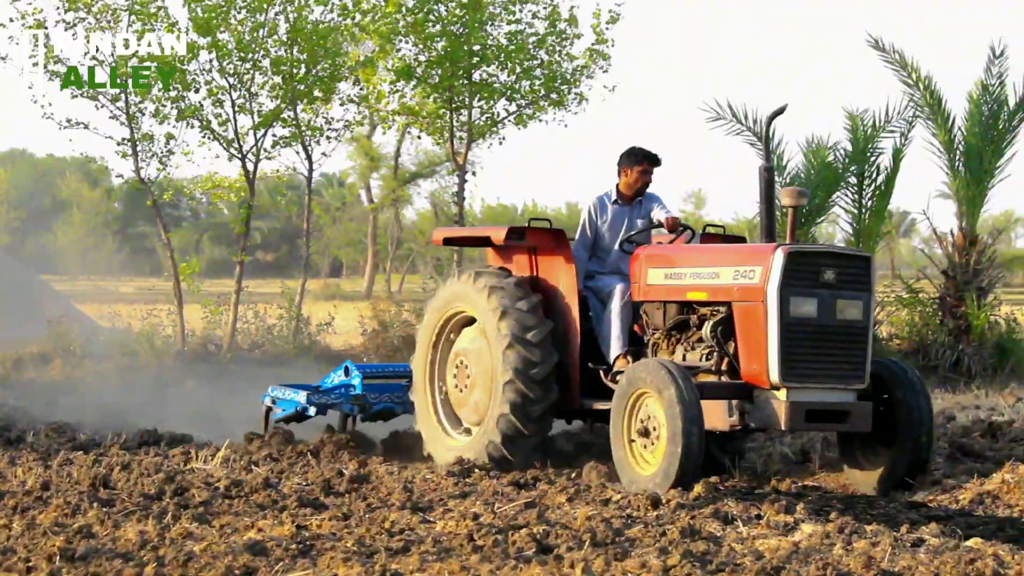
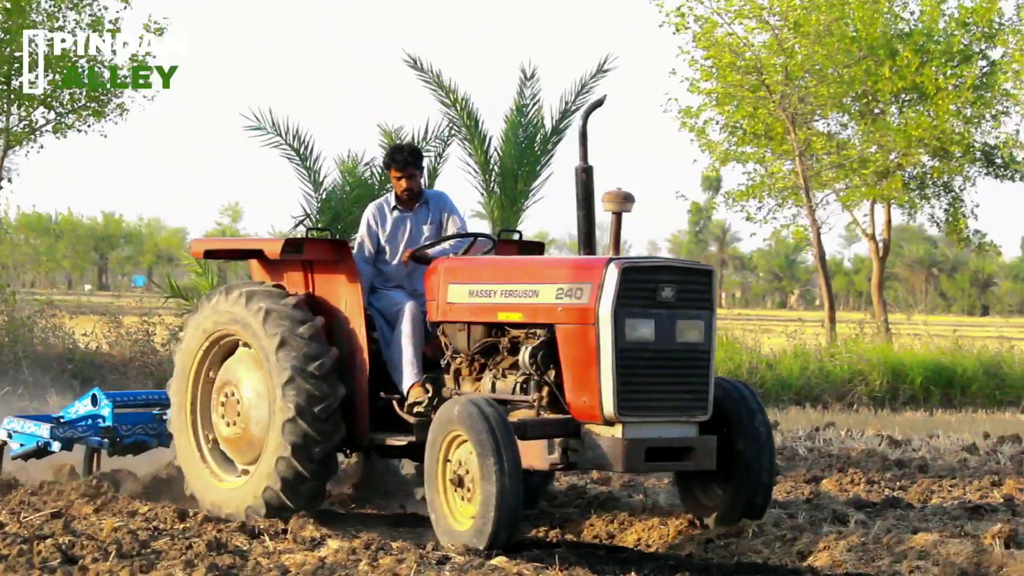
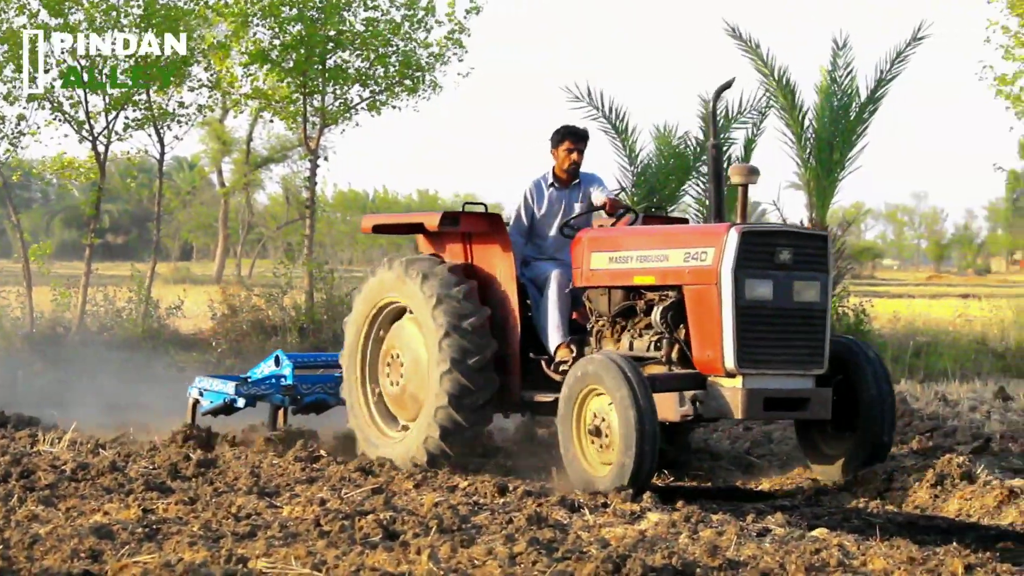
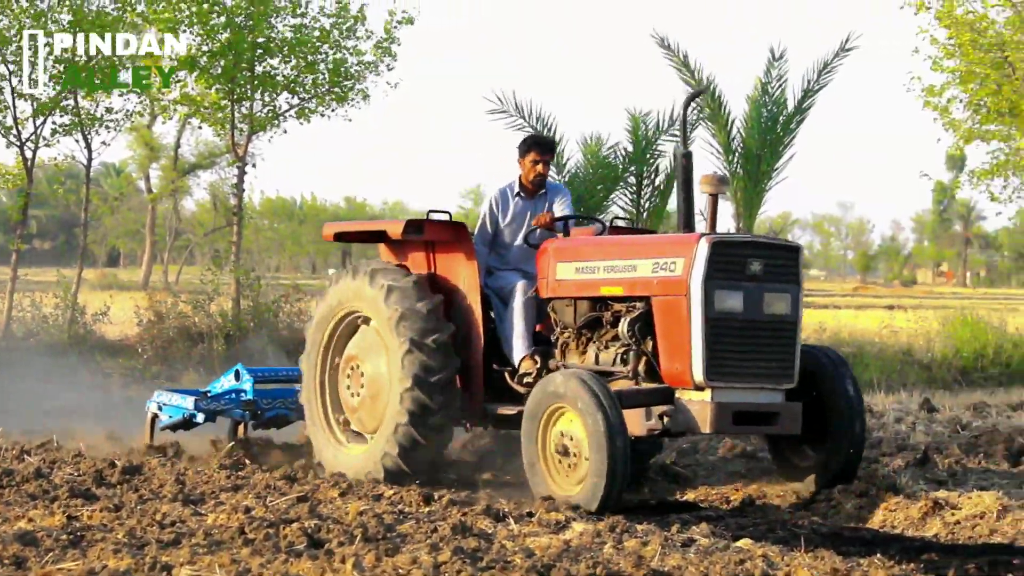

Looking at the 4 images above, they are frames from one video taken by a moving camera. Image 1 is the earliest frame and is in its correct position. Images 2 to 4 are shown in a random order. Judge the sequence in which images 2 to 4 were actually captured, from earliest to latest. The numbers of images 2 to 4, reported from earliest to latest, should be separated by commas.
3, 4, 2
